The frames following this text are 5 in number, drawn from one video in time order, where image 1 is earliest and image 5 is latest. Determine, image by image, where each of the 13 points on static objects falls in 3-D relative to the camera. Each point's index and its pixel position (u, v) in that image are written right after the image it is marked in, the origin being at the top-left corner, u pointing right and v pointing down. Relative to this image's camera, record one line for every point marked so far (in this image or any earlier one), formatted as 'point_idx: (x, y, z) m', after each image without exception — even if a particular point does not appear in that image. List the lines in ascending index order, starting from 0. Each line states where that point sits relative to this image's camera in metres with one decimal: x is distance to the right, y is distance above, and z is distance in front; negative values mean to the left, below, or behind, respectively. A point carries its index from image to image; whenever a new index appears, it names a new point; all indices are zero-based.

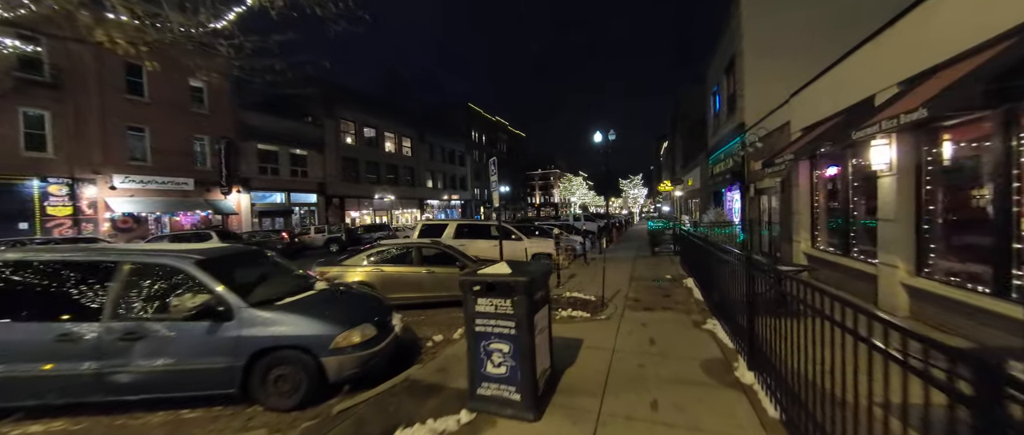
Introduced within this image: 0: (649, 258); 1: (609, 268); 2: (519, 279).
0: (+5.7, -1.7, +13.2) m
1: (+3.5, -1.8, +11.5) m
2: (+0.1, -0.6, +3.1) m
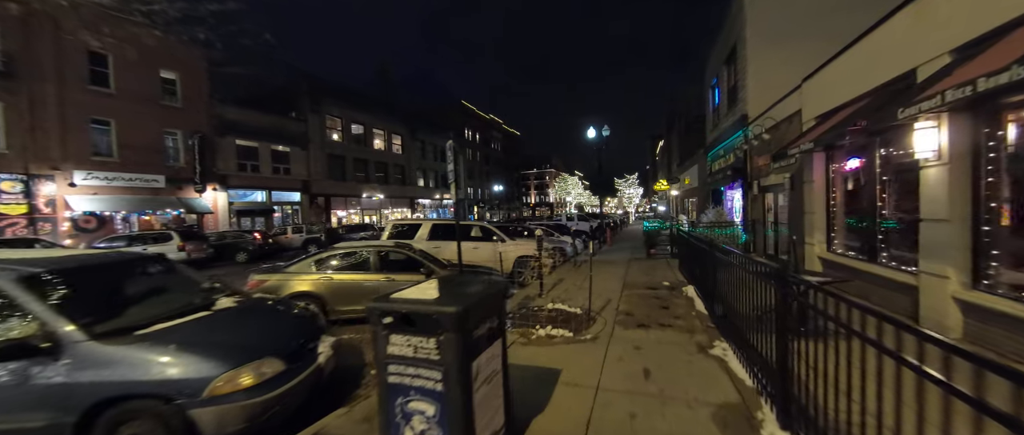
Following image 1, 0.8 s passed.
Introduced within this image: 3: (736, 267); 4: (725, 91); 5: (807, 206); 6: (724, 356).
0: (+5.1, -1.7, +12.2) m
1: (+2.9, -1.8, +10.4) m
2: (-0.4, -0.6, +2.0) m
3: (+3.5, -0.8, +5.0) m
4: (+10.1, +6.0, +15.2) m
5: (+7.4, +0.3, +8.0) m
6: (+2.9, -1.9, +4.3) m
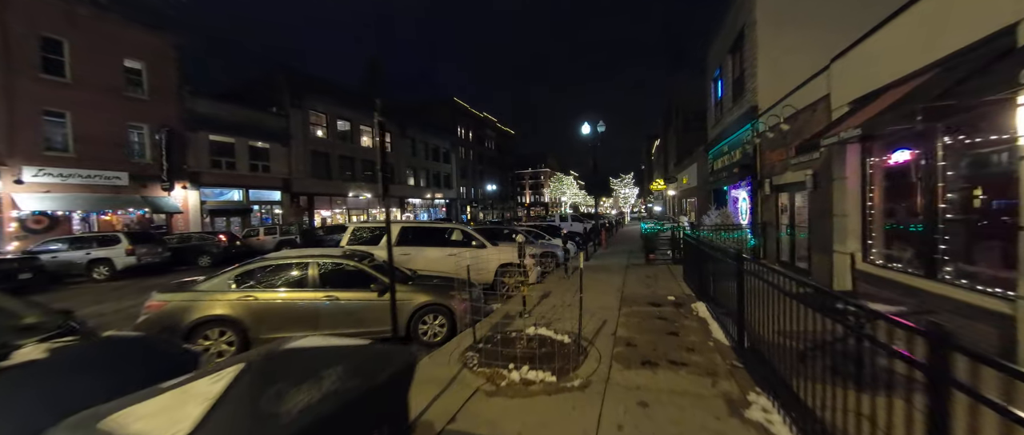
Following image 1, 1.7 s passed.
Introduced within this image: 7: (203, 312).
0: (+4.5, -1.8, +11.0) m
1: (+2.4, -1.9, +9.2) m
2: (-0.8, -0.7, +0.8) m
3: (+3.1, -0.8, +3.7) m
4: (+9.5, +5.9, +14.0) m
5: (+6.9, +0.2, +6.8) m
6: (+2.5, -2.0, +3.1) m
7: (-4.8, -1.5, +4.9) m
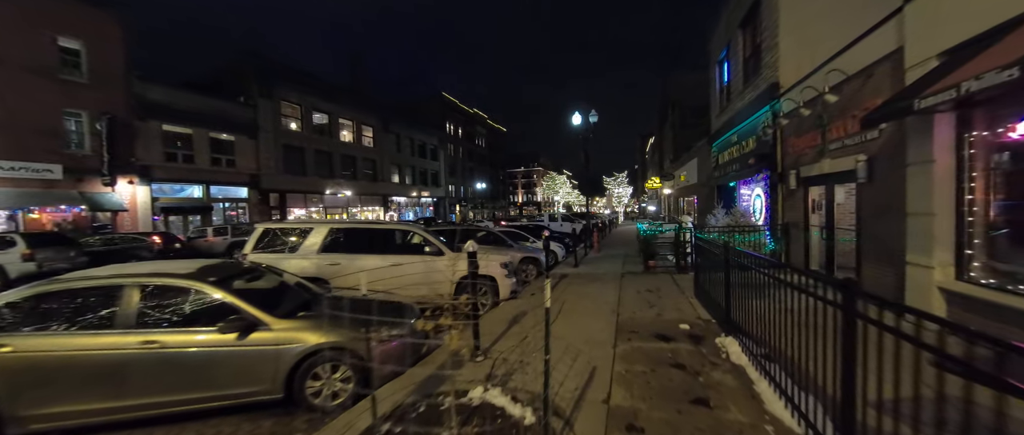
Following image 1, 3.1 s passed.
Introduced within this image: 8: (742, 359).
0: (+3.7, -1.7, +9.1) m
1: (+1.6, -1.8, +7.3) m
2: (-1.4, -0.6, -1.2) m
3: (+2.4, -0.8, +1.8) m
4: (+8.7, +6.0, +12.2) m
5: (+6.2, +0.2, +5.0) m
6: (+1.8, -1.9, +1.2) m
7: (-5.5, -1.4, +2.9) m
8: (+2.9, -1.8, +4.1) m
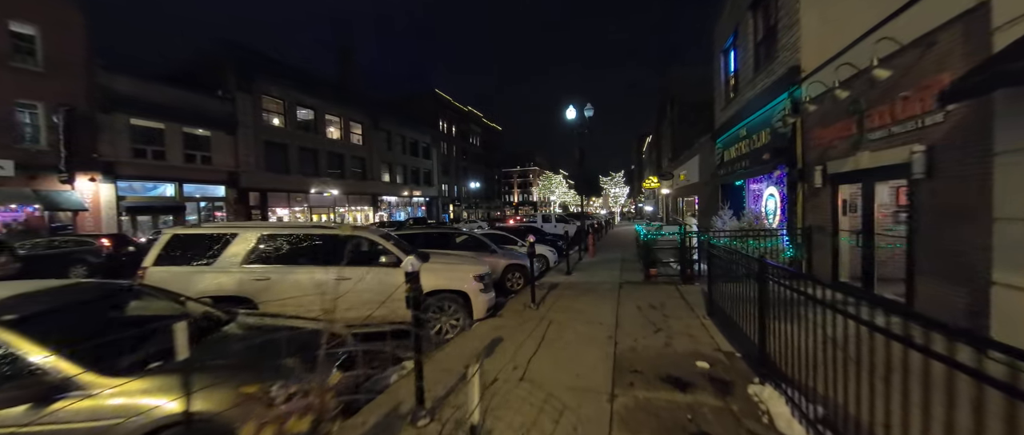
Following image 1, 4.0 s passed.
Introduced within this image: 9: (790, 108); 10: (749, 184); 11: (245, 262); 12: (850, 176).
0: (+3.3, -1.8, +7.9) m
1: (+1.2, -1.9, +6.1) m
2: (-1.8, -0.7, -2.4) m
3: (+2.0, -0.9, +0.6) m
4: (+8.2, +5.9, +11.1) m
5: (+5.8, +0.2, +3.8) m
6: (+1.4, -2.0, 0.0) m
7: (-5.9, -1.5, +1.6) m
8: (+2.5, -1.9, +2.9) m
9: (+7.1, +2.8, +8.1) m
10: (+8.4, +1.2, +11.3) m
11: (-4.6, -0.7, +5.2) m
12: (+6.7, +0.8, +6.2) m
